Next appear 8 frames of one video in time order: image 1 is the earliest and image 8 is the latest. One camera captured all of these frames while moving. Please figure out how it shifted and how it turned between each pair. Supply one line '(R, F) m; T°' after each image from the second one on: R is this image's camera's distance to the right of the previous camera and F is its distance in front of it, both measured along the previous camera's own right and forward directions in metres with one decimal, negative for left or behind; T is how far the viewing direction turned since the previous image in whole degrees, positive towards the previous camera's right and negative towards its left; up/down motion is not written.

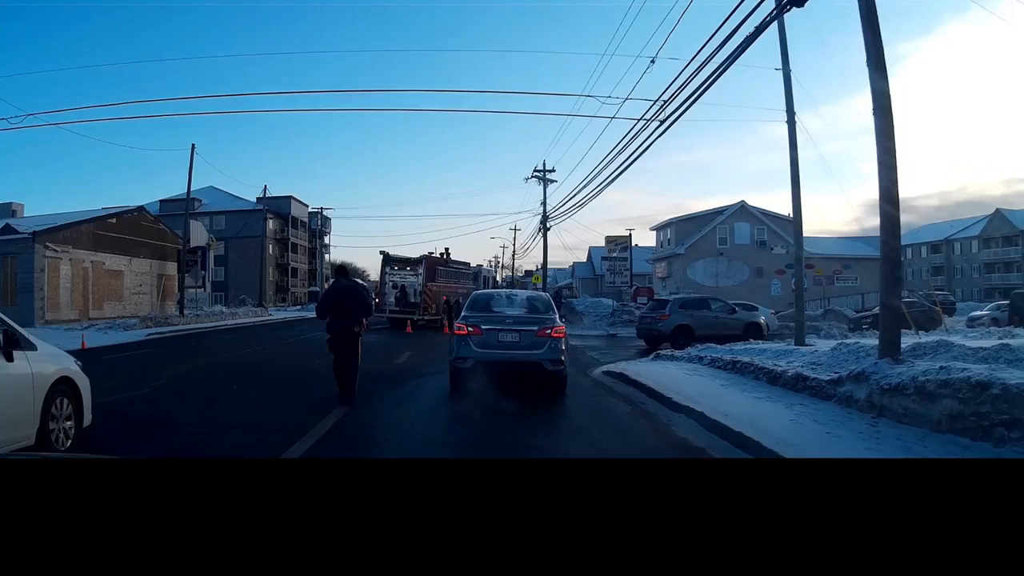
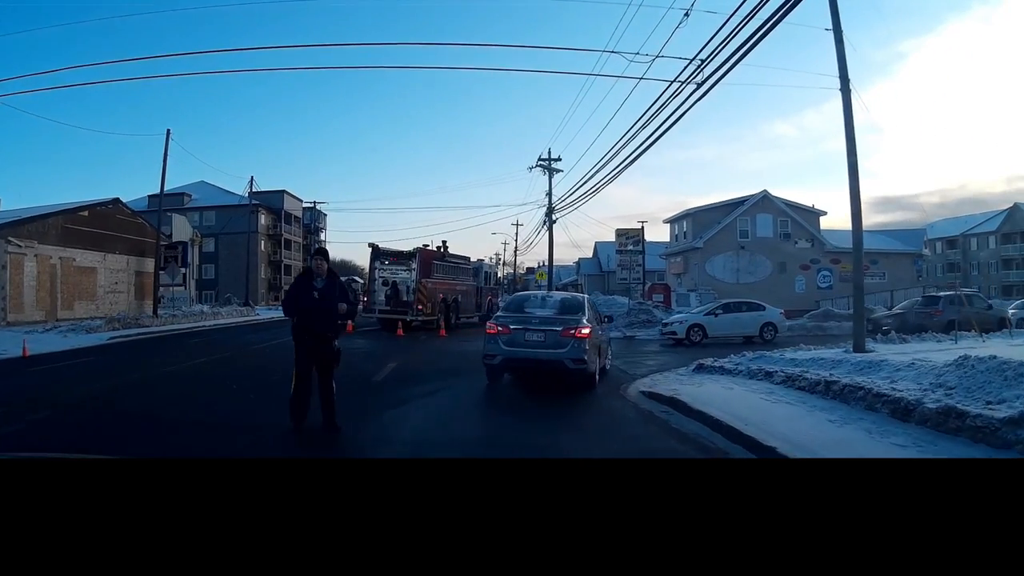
(-0.2, +3.2) m; 0°
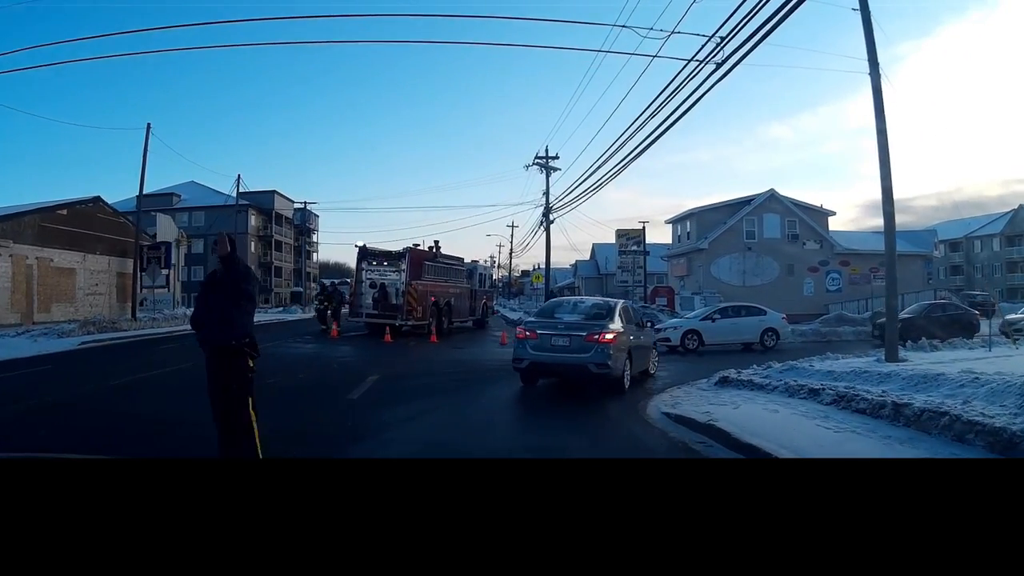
(-0.1, +1.6) m; 0°
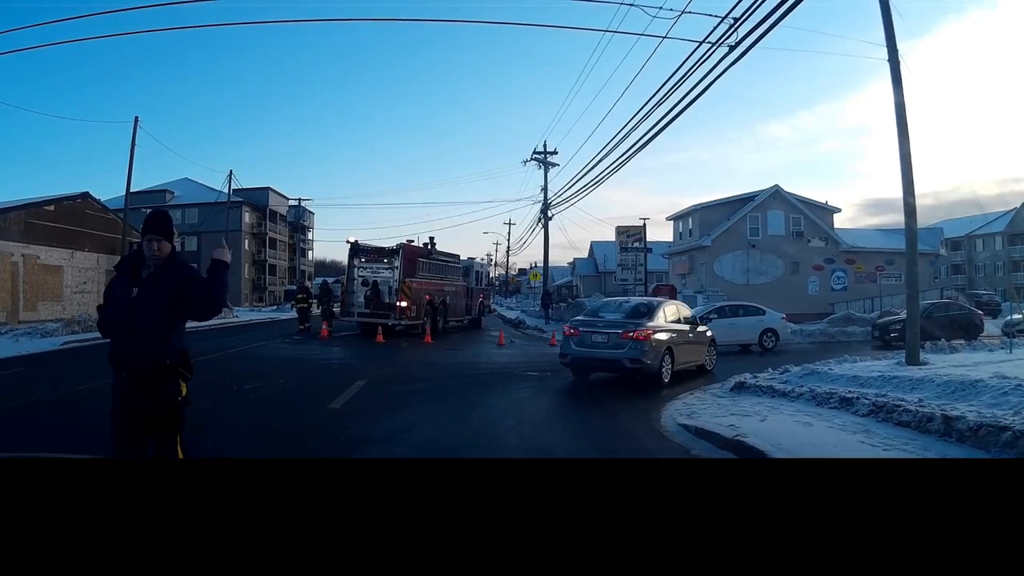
(0.0, +0.9) m; 0°
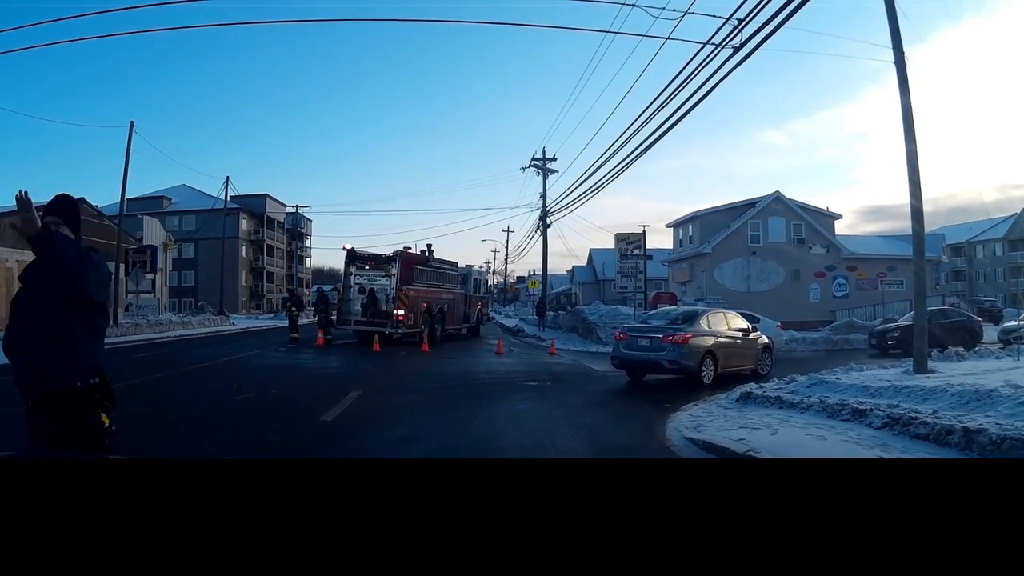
(0.0, +0.3) m; 0°
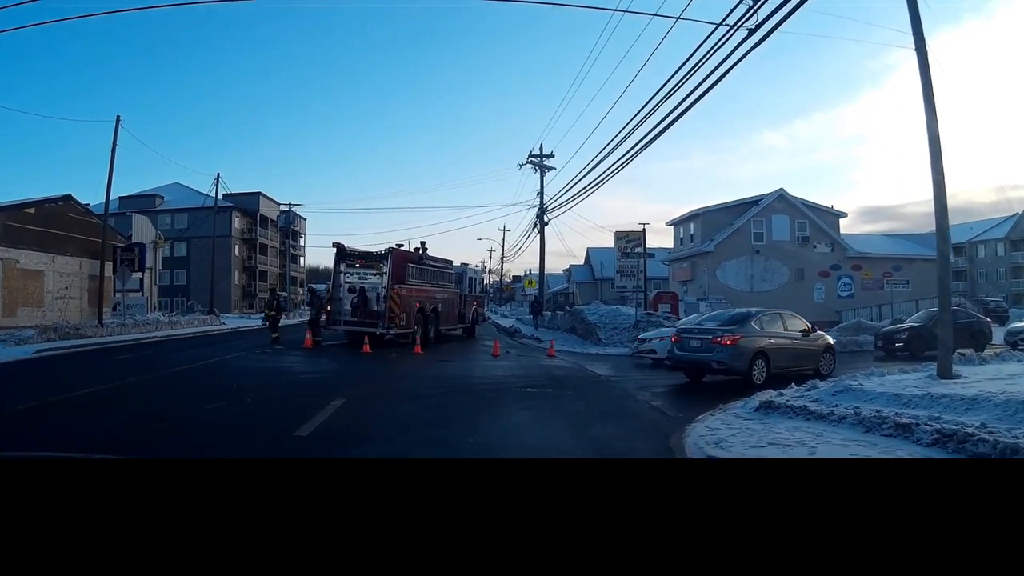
(0.0, +0.9) m; 0°
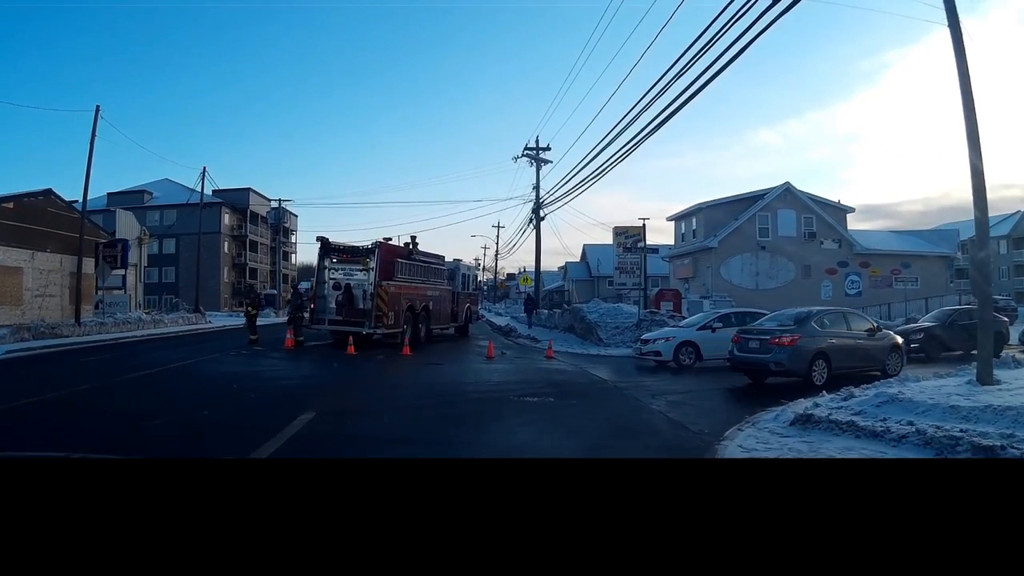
(0.0, +1.3) m; 0°
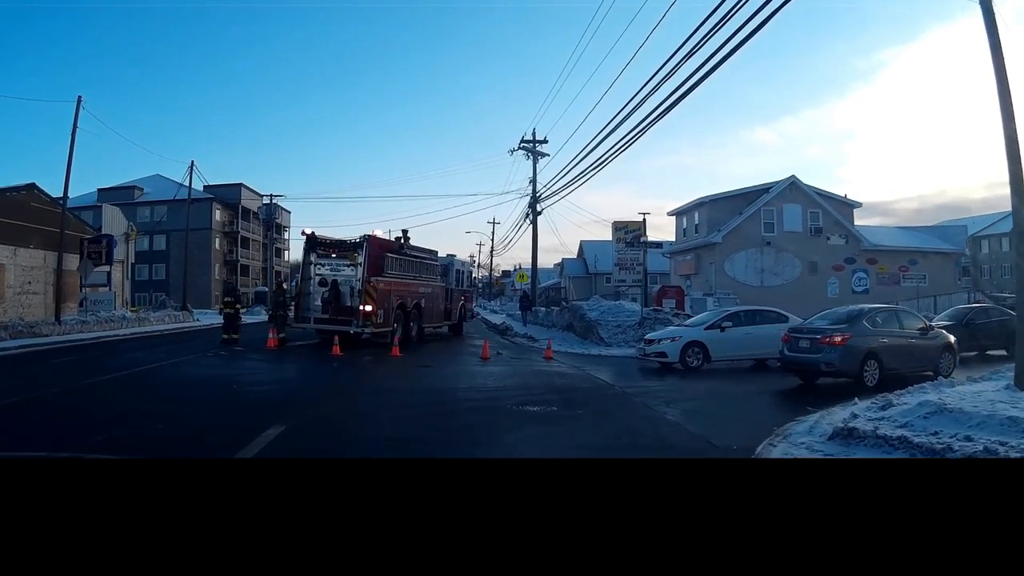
(0.0, +1.0) m; 0°
